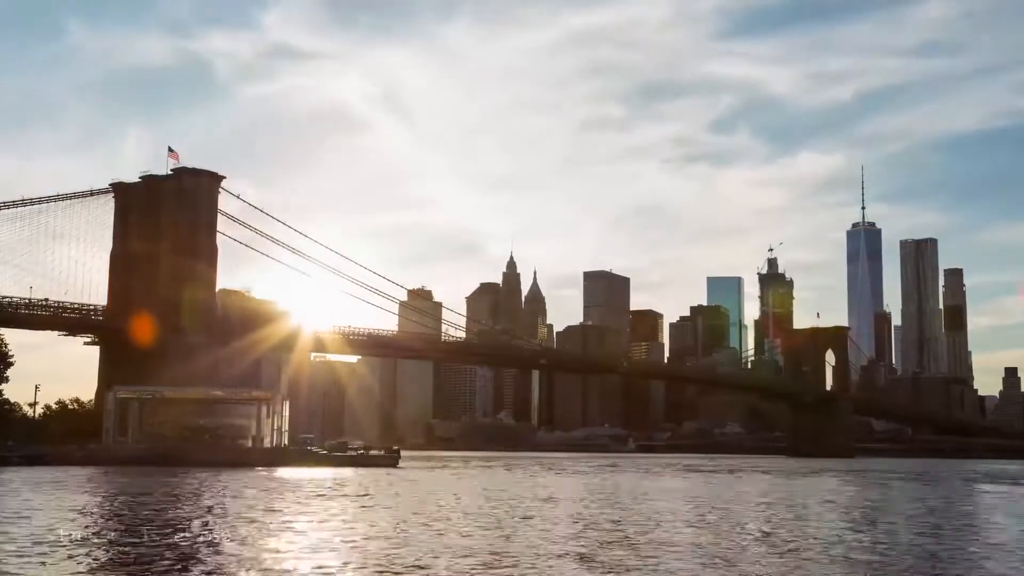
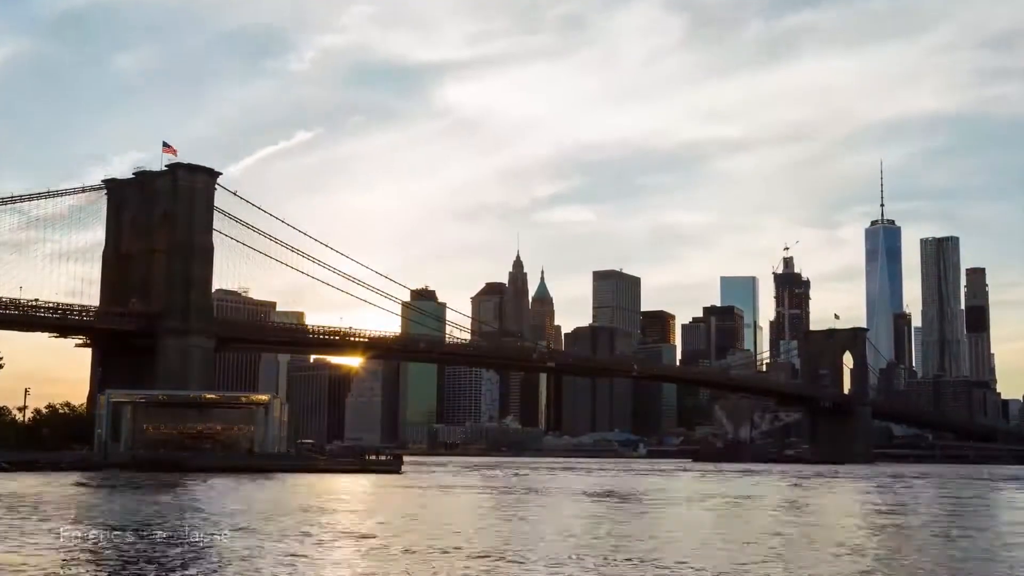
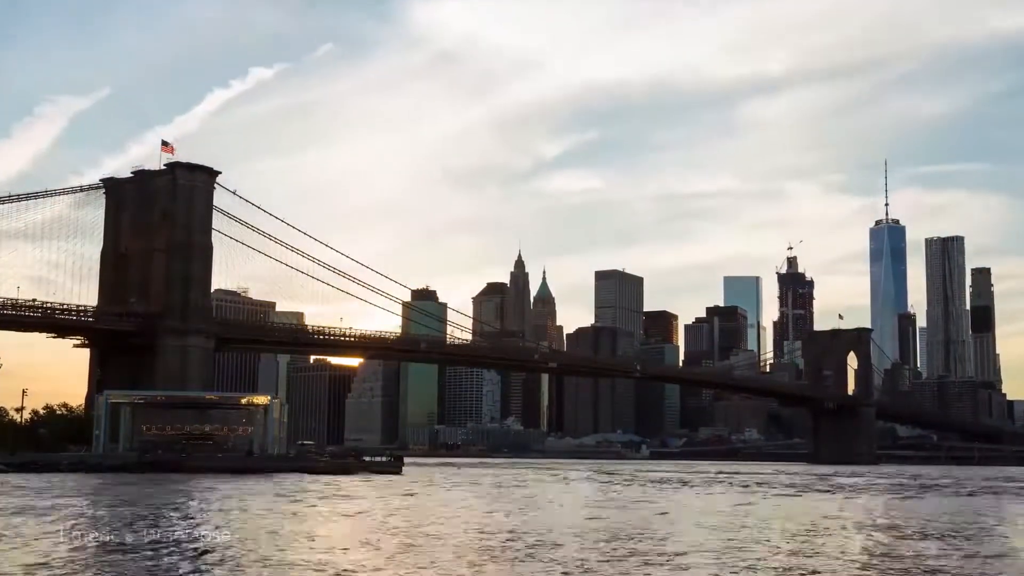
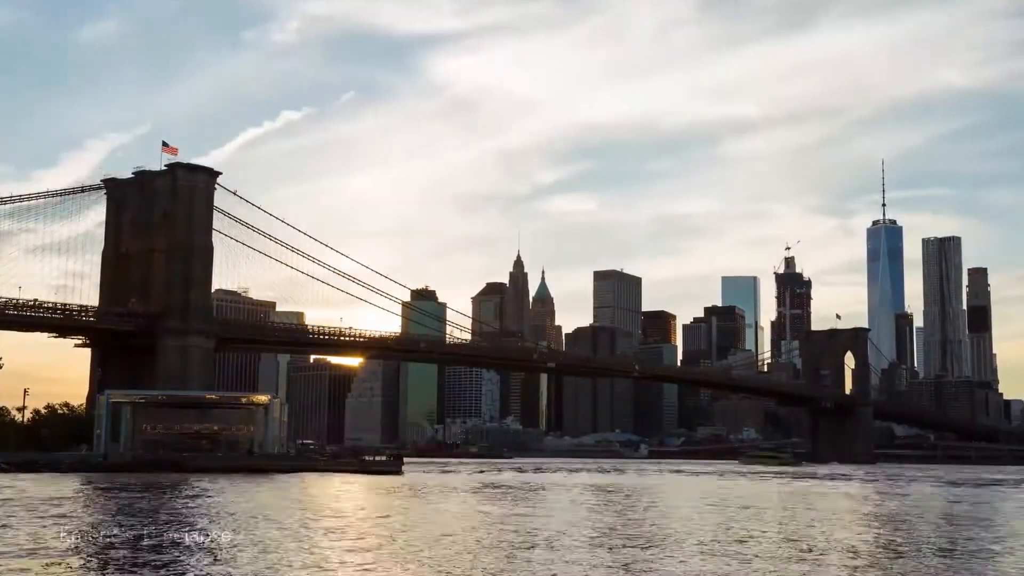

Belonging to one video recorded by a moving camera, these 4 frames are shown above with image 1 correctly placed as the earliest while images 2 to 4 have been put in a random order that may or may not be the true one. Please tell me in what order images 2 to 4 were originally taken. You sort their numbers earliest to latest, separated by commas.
2, 4, 3
